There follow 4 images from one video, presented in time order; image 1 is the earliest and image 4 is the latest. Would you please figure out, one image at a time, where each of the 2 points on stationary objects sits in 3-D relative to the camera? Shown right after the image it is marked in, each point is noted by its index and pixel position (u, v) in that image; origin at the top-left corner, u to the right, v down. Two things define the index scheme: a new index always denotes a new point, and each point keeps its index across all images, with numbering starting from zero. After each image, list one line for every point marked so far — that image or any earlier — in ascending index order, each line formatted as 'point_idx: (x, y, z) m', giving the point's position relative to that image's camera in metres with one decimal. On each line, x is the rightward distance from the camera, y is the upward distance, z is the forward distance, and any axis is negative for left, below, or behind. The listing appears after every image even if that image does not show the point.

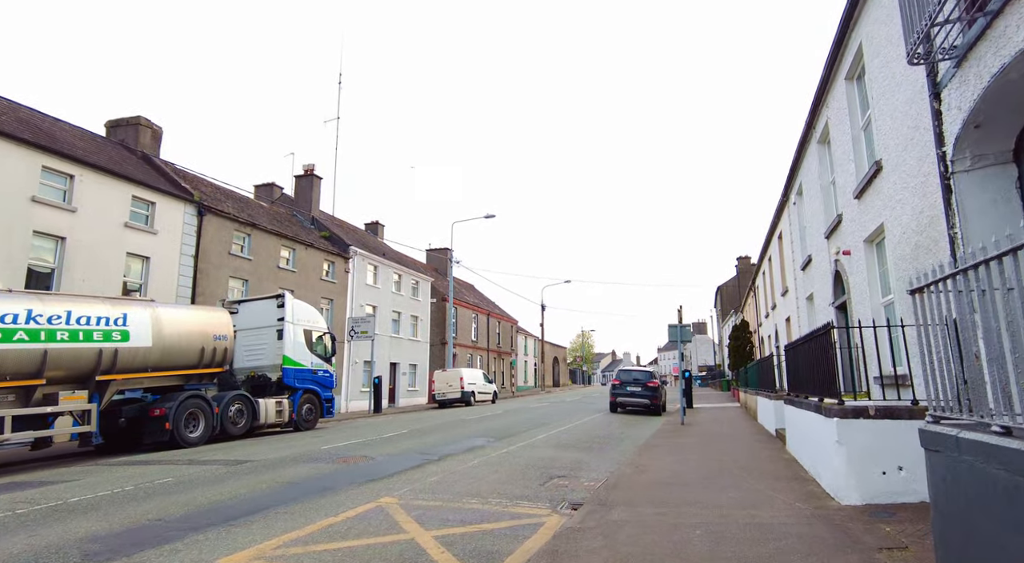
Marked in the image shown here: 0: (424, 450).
0: (-1.7, -3.2, +11.2) m
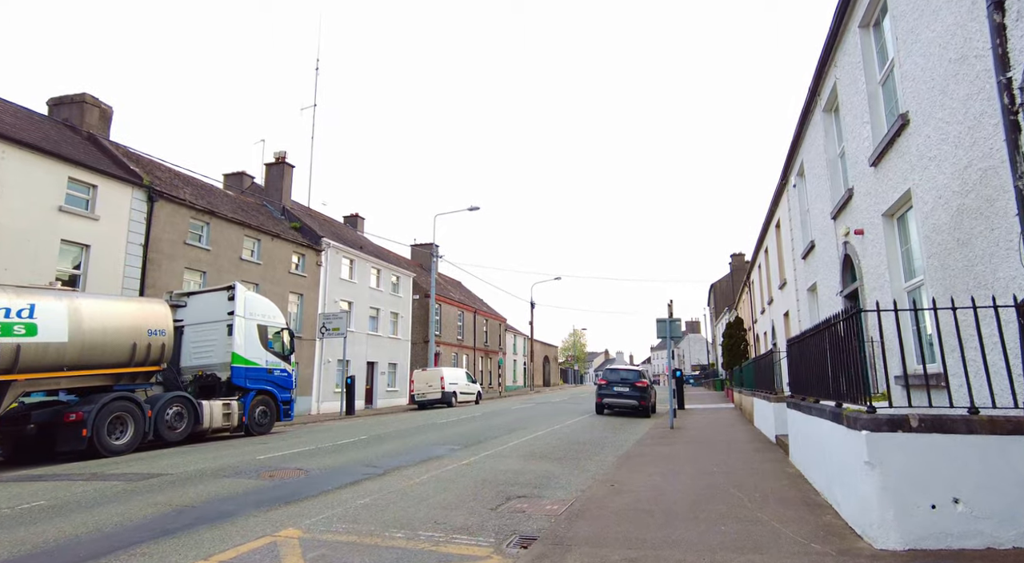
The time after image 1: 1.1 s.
0: (-2.3, -3.0, +9.8) m
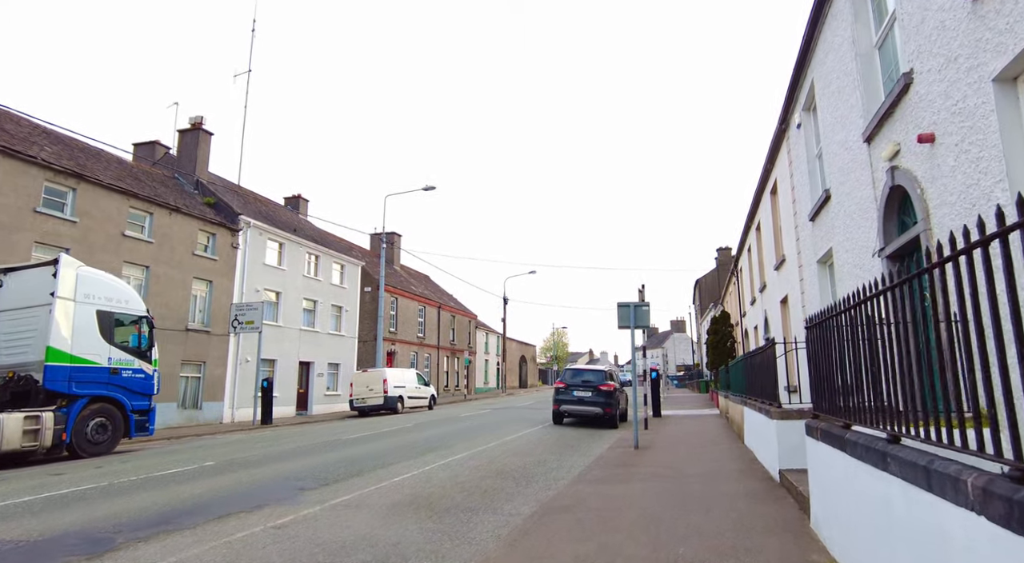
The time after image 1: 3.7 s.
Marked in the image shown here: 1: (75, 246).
0: (-3.8, -2.4, +6.1) m
1: (-12.0, +0.9, +16.0) m
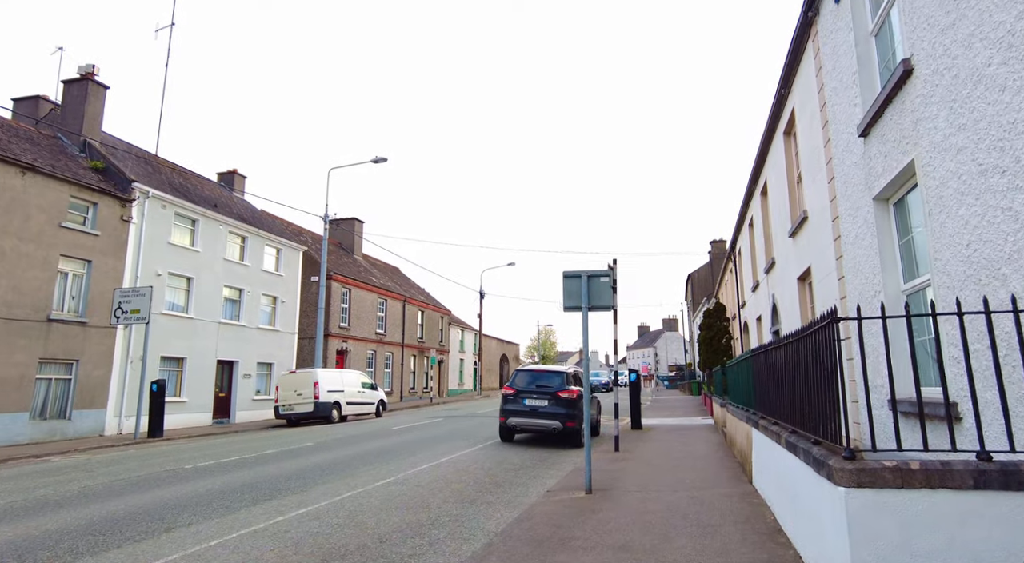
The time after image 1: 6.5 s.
0: (-5.2, -1.9, +2.3) m
1: (-13.5, +1.5, +12.1) m
